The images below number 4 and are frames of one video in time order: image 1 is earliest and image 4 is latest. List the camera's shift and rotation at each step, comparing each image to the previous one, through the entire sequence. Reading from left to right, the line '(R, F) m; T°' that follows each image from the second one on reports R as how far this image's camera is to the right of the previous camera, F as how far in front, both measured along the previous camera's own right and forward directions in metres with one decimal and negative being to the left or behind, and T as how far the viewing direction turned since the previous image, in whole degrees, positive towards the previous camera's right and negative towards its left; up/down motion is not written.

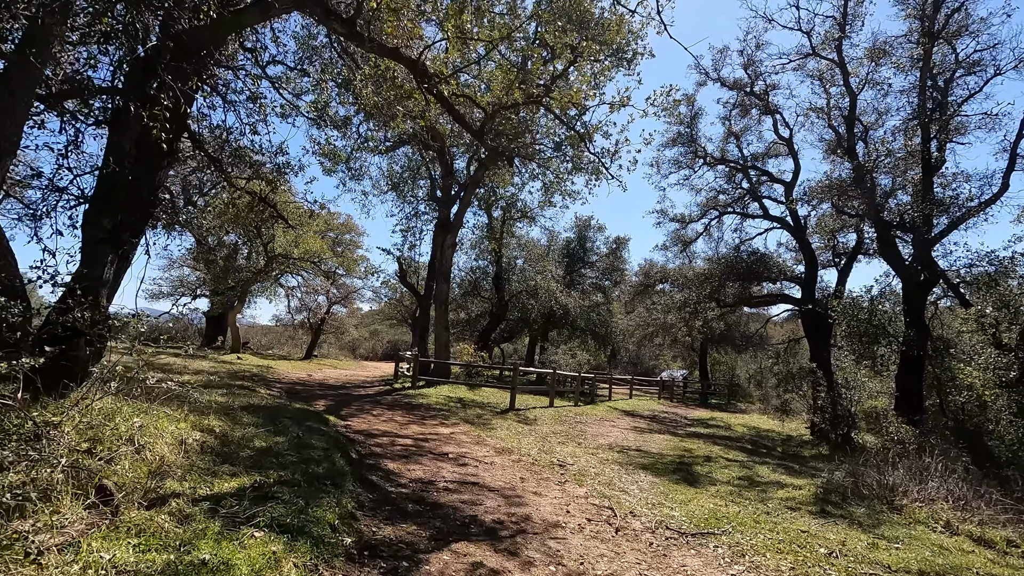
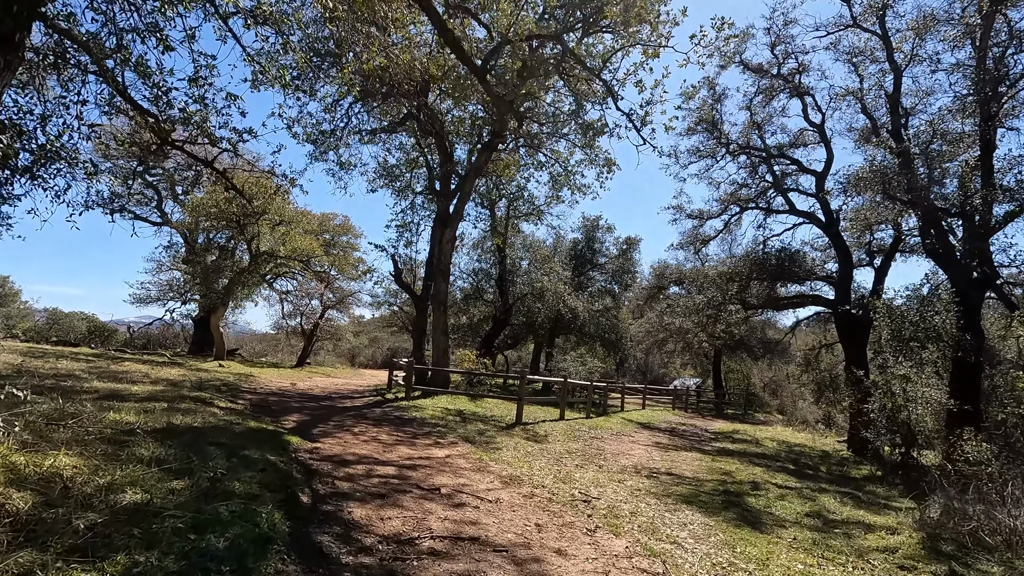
(-0.1, +1.4) m; 0°
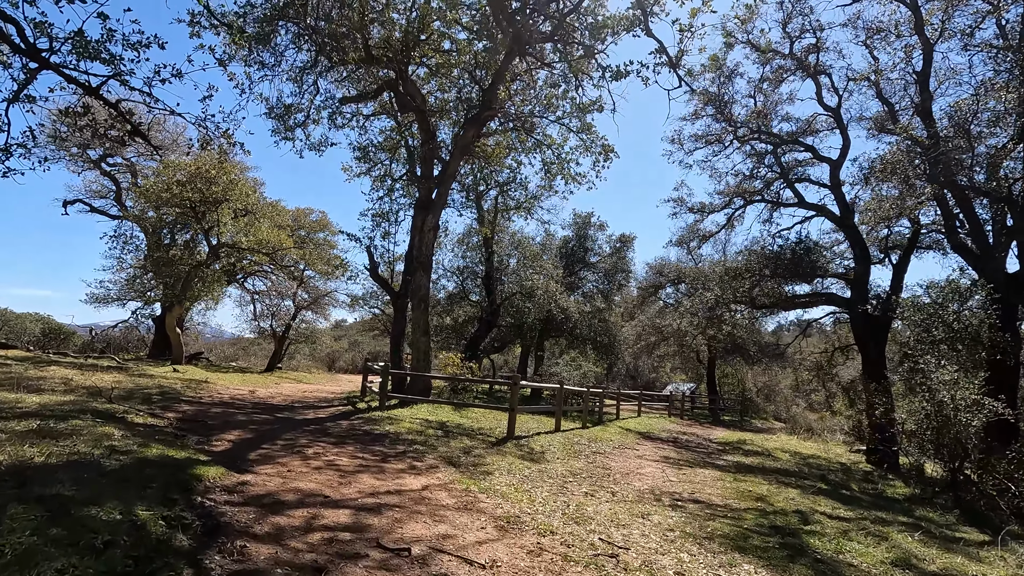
(-0.1, +1.4) m; +2°
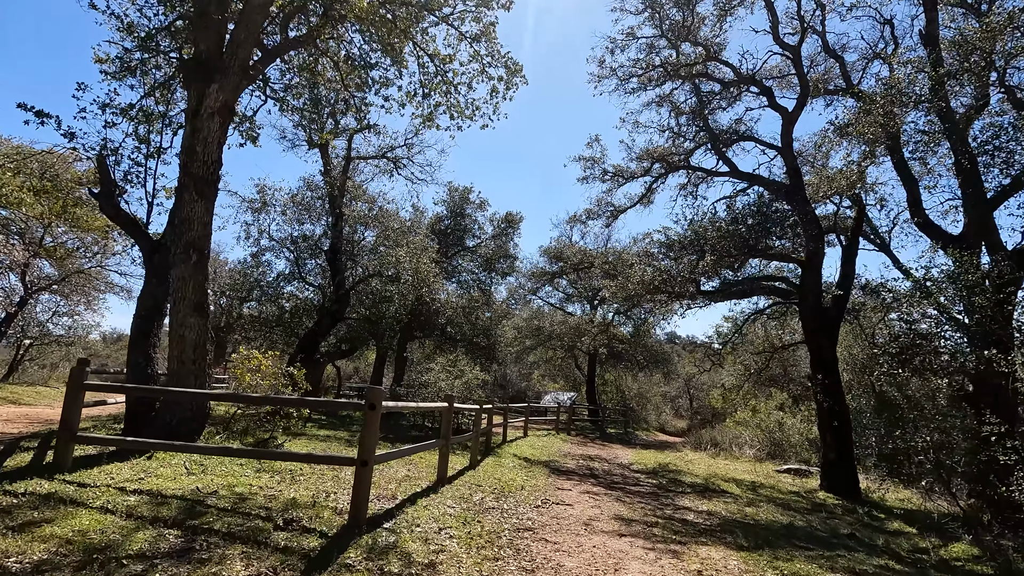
(0.0, +4.4) m; +15°
